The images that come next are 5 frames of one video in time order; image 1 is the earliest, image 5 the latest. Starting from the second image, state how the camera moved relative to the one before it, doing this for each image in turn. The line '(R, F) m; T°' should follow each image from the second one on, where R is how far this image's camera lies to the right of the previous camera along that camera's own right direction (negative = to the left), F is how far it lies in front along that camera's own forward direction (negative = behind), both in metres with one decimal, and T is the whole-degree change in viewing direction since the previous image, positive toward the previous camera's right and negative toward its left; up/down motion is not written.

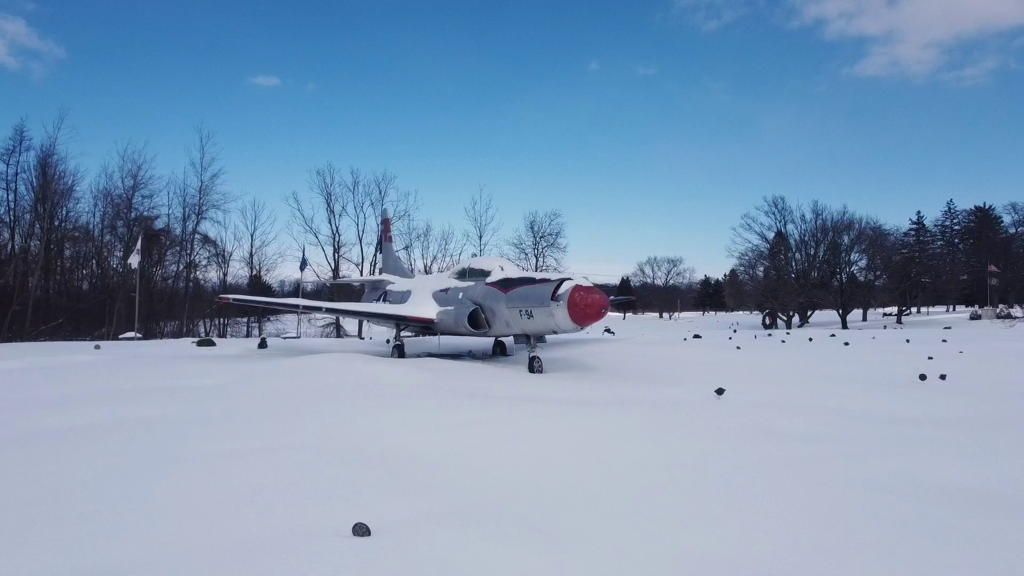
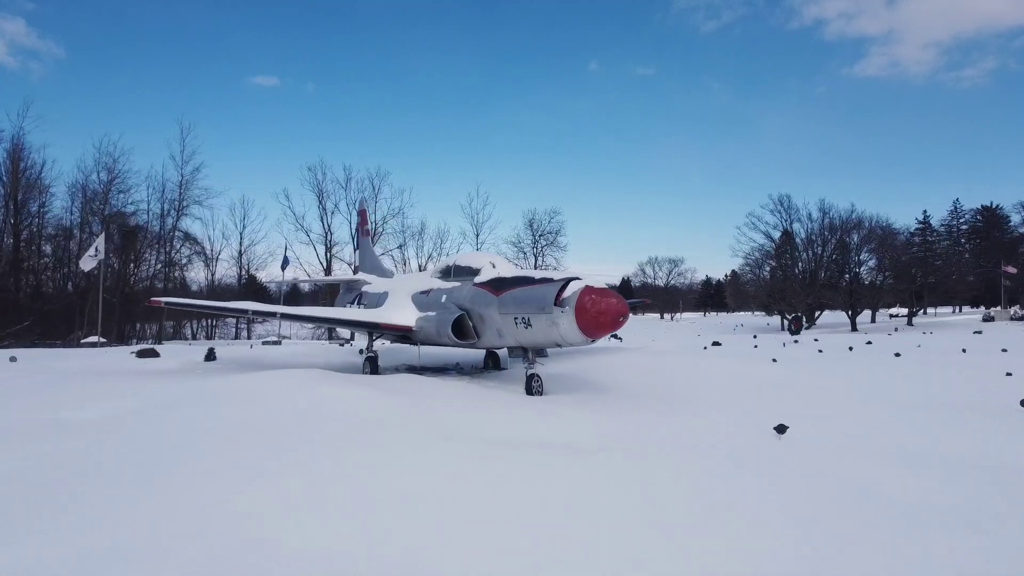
(0.0, +1.3) m; 0°
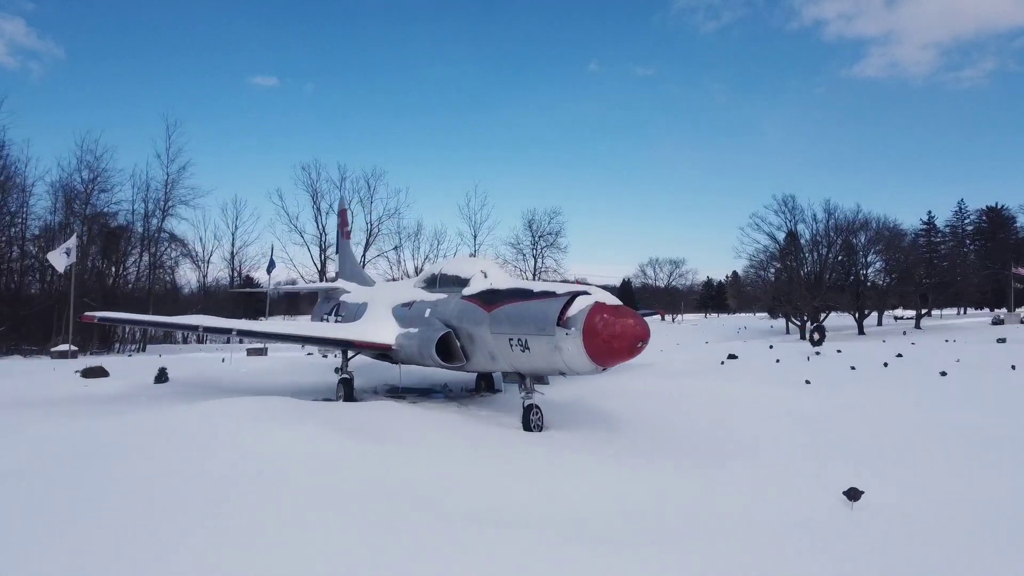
(0.0, +0.9) m; 0°
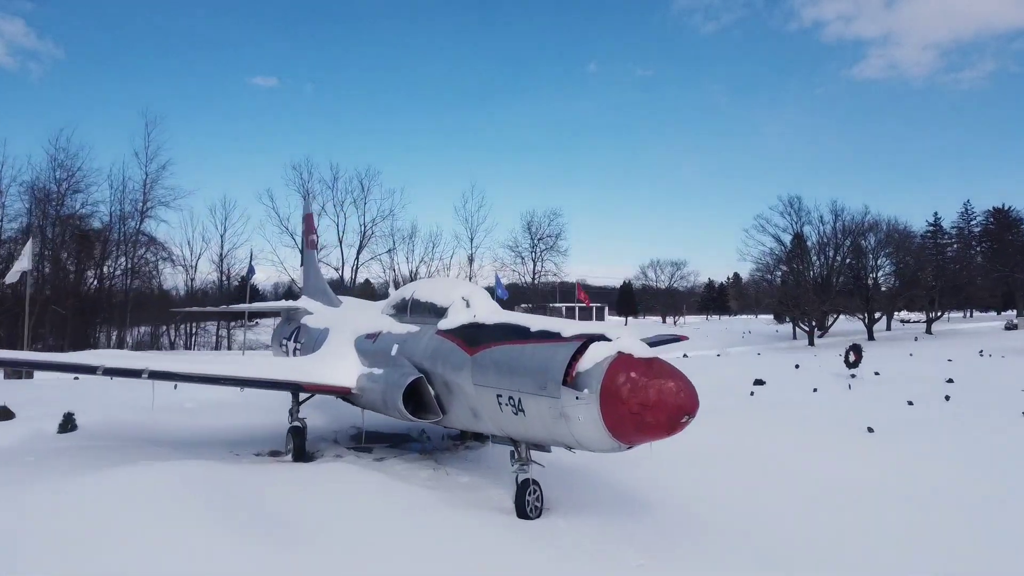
(0.0, +1.2) m; 0°
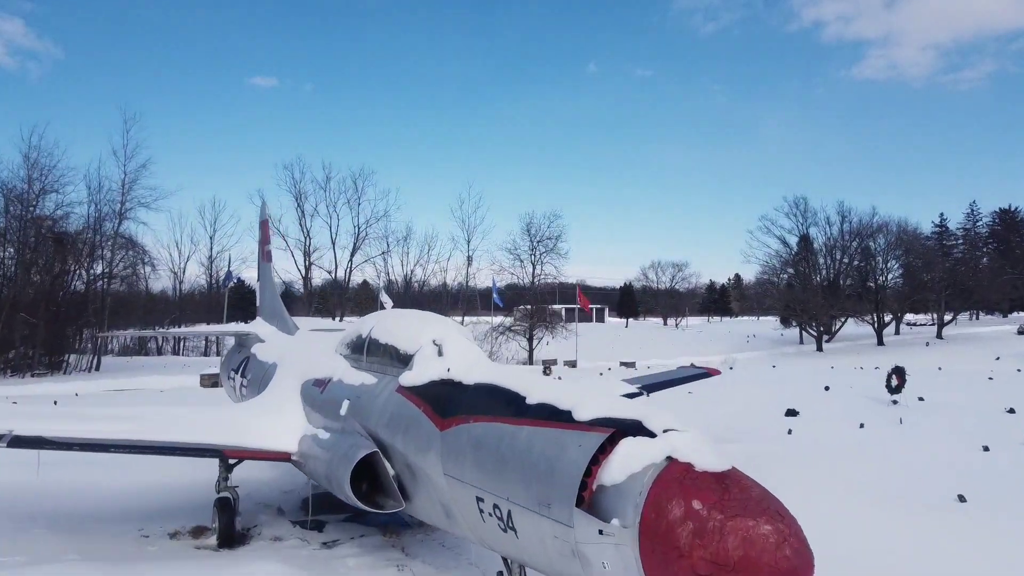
(0.0, +1.1) m; 0°
